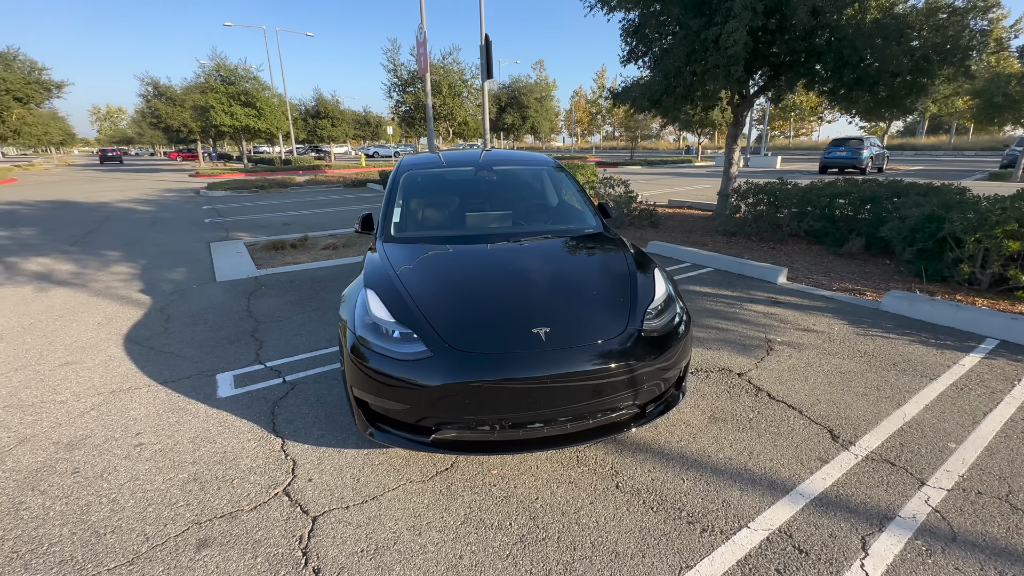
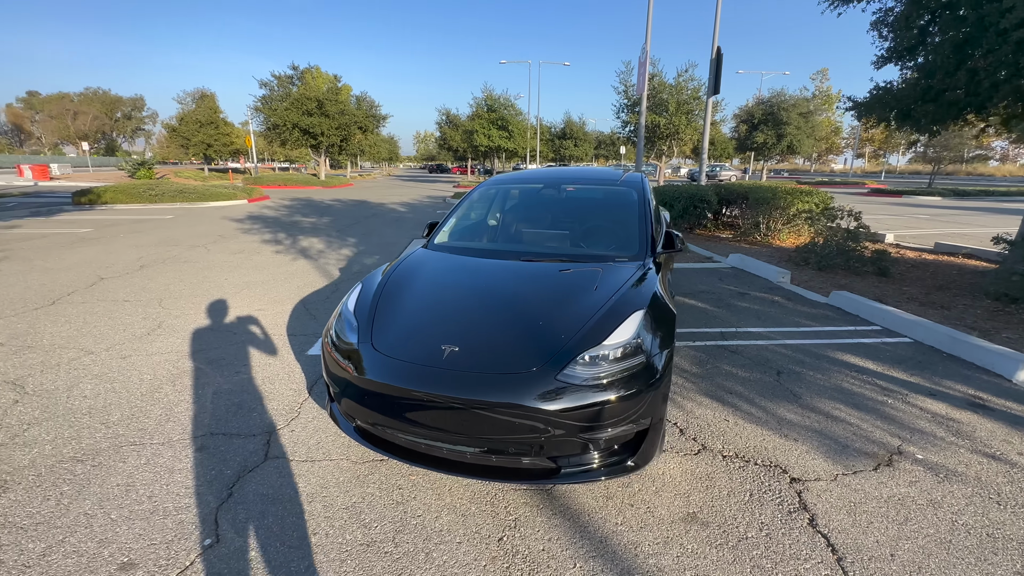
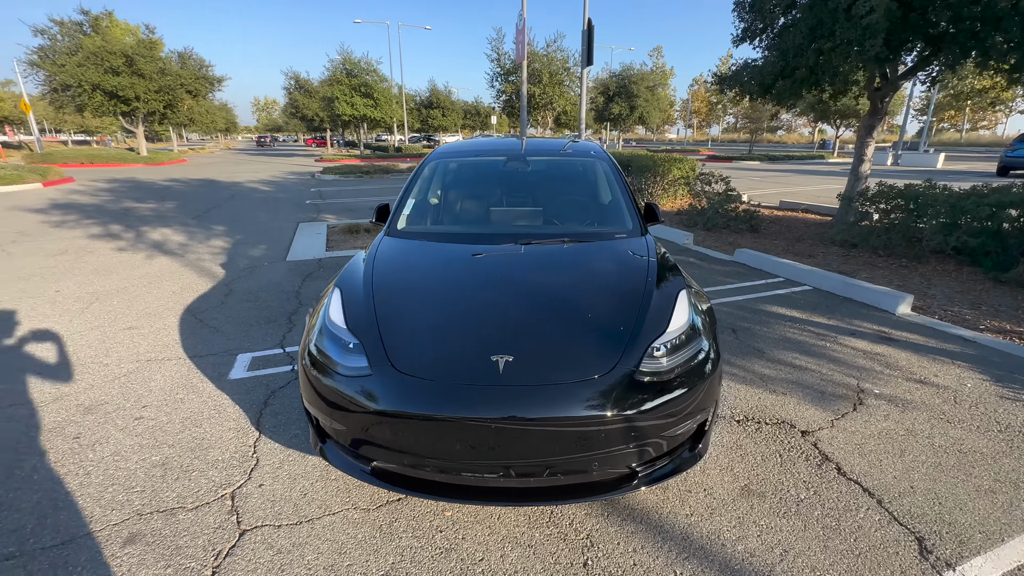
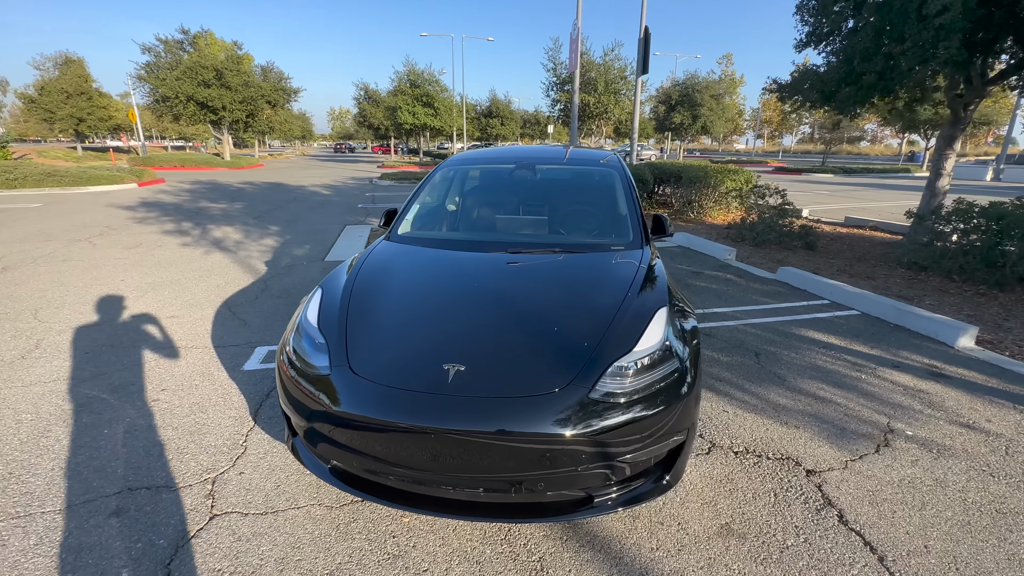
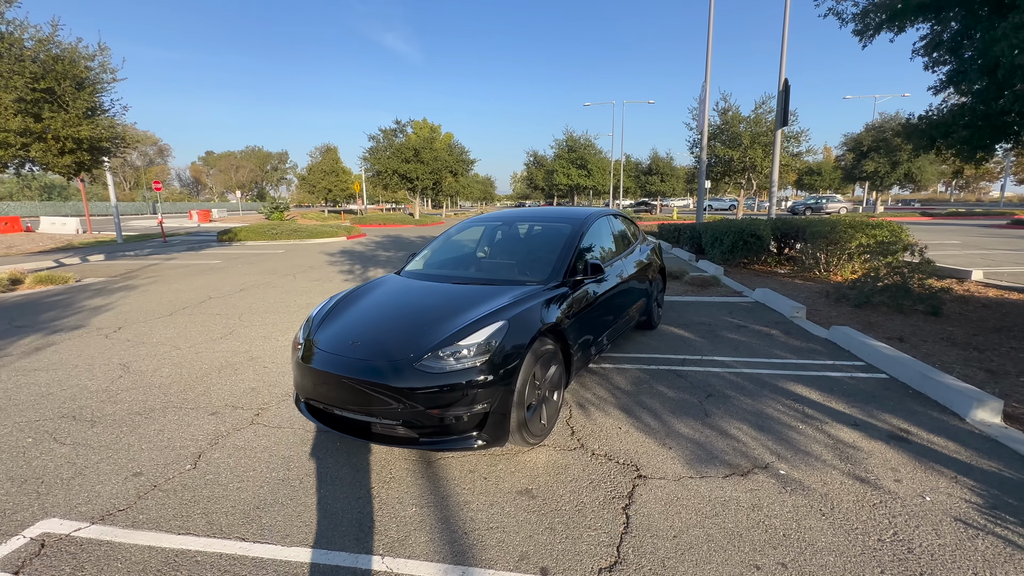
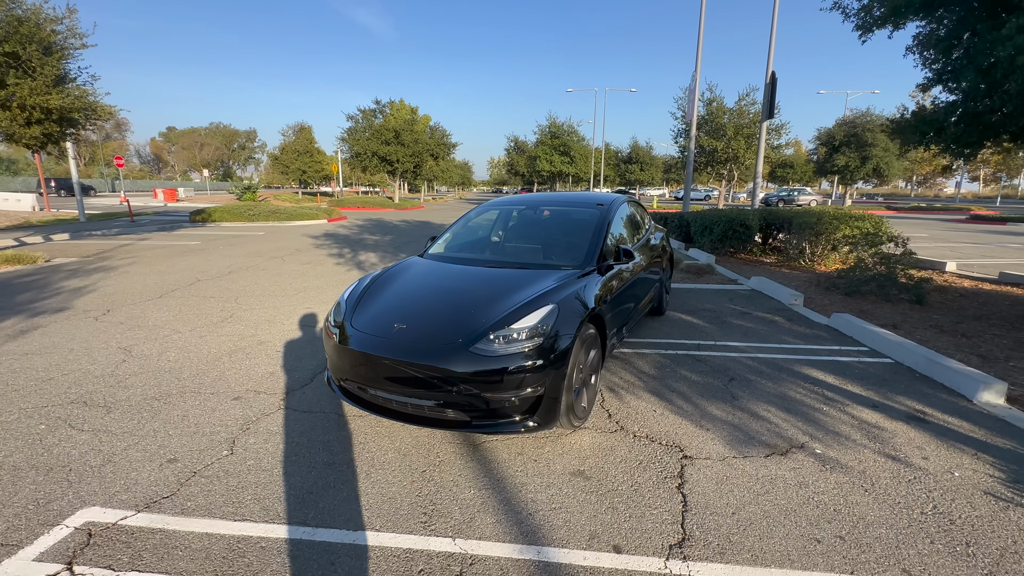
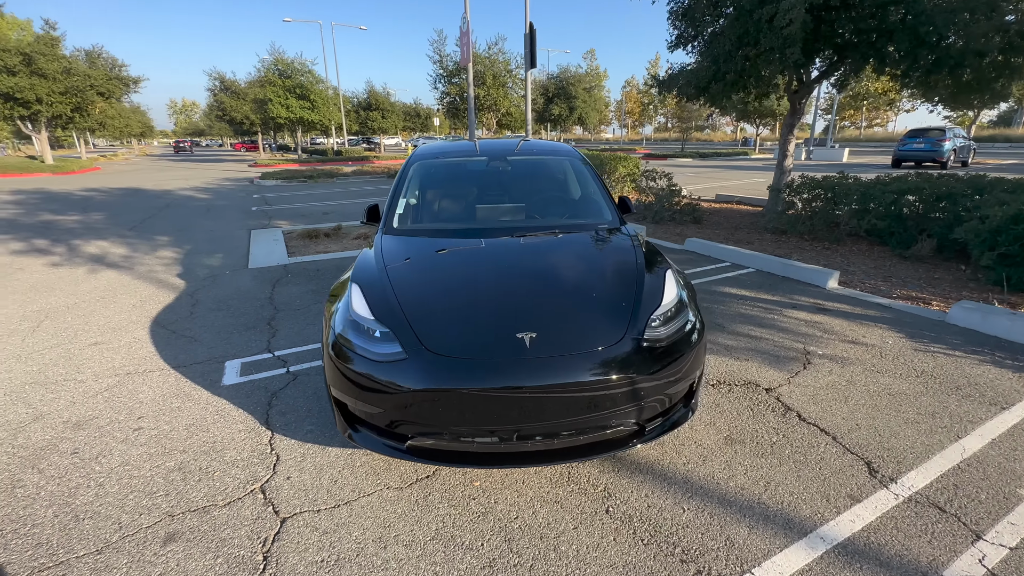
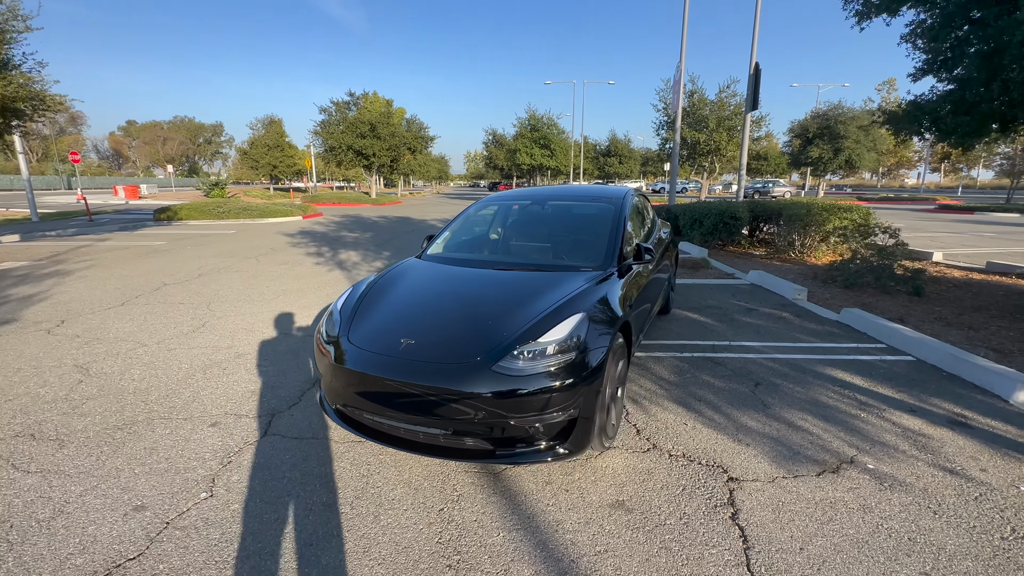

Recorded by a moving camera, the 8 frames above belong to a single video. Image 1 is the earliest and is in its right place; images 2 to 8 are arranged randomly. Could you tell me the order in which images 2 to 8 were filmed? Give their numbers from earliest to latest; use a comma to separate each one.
7, 3, 4, 2, 8, 6, 5
